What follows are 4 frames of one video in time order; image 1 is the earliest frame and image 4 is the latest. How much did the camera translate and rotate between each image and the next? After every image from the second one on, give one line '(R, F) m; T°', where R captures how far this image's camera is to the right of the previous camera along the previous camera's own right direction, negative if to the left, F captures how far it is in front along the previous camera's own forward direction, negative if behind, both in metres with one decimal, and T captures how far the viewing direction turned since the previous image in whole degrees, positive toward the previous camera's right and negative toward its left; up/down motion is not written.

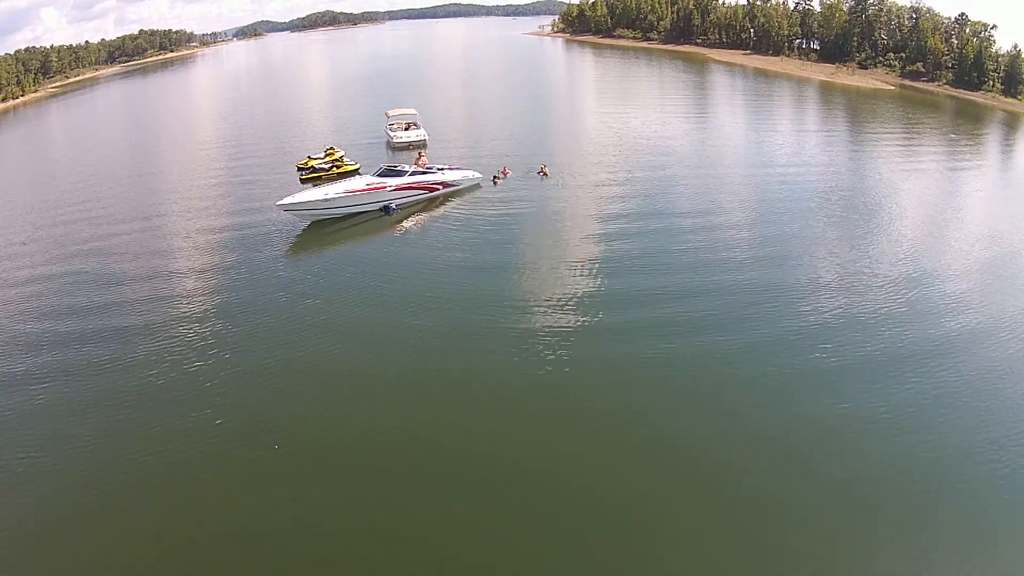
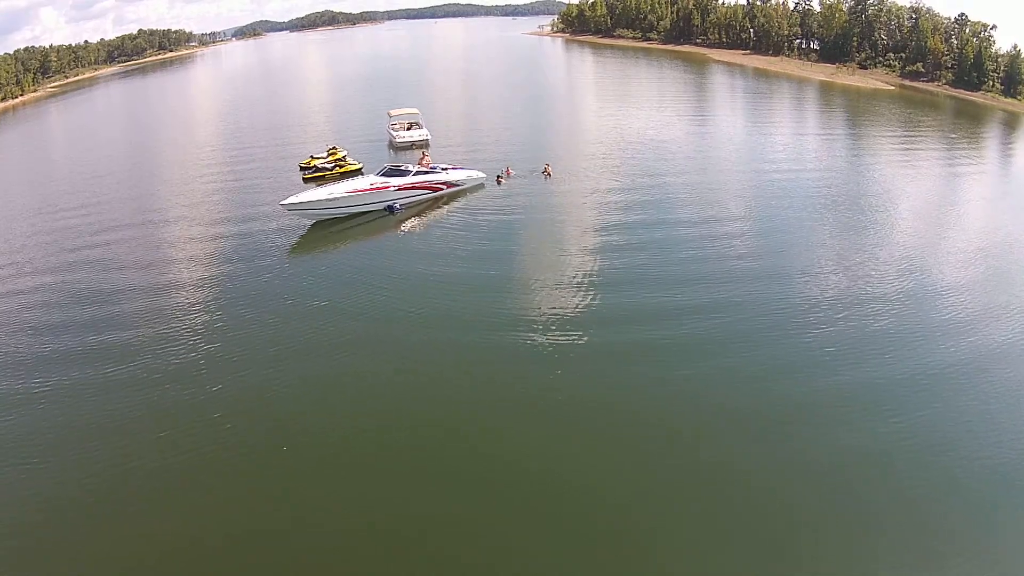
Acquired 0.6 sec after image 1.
(0.0, 0.0) m; 0°
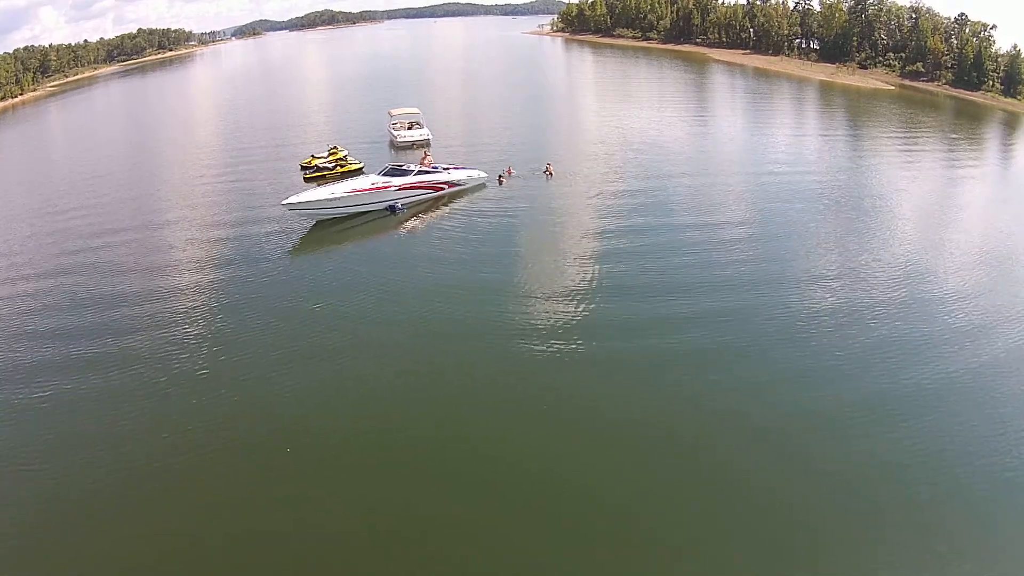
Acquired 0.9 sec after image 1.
(0.0, 0.0) m; 0°
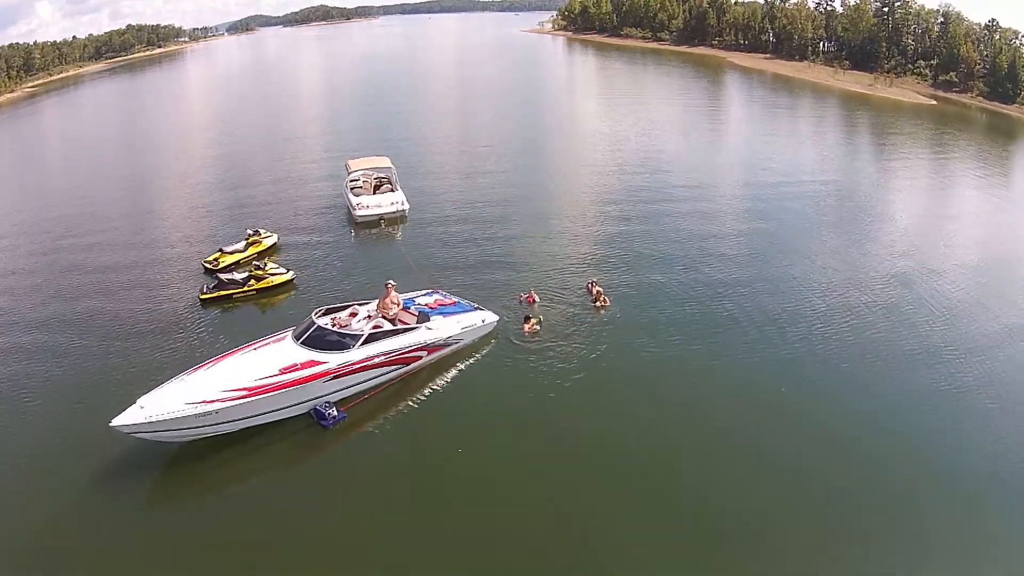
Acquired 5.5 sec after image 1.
(-0.2, +2.5) m; 0°
